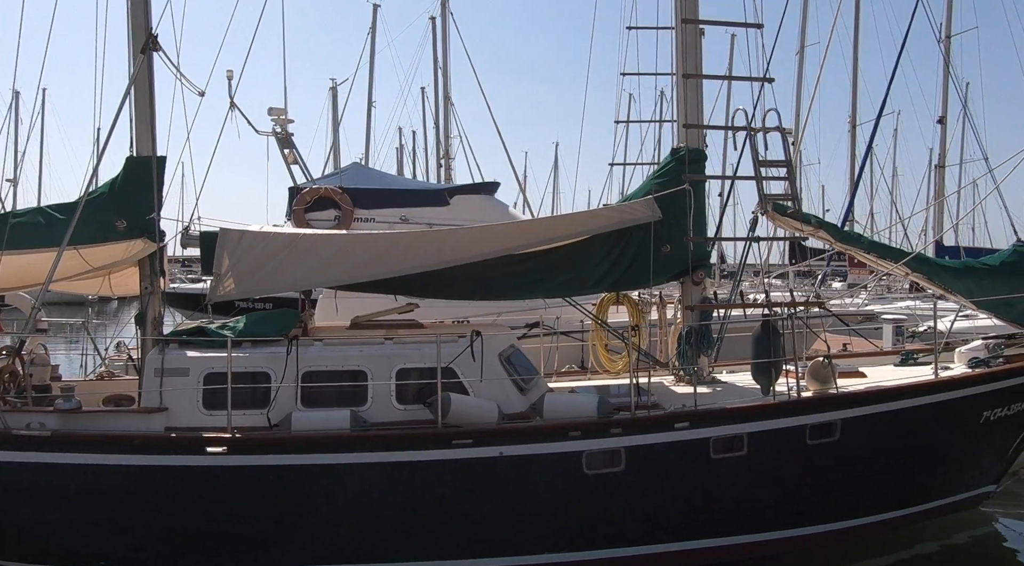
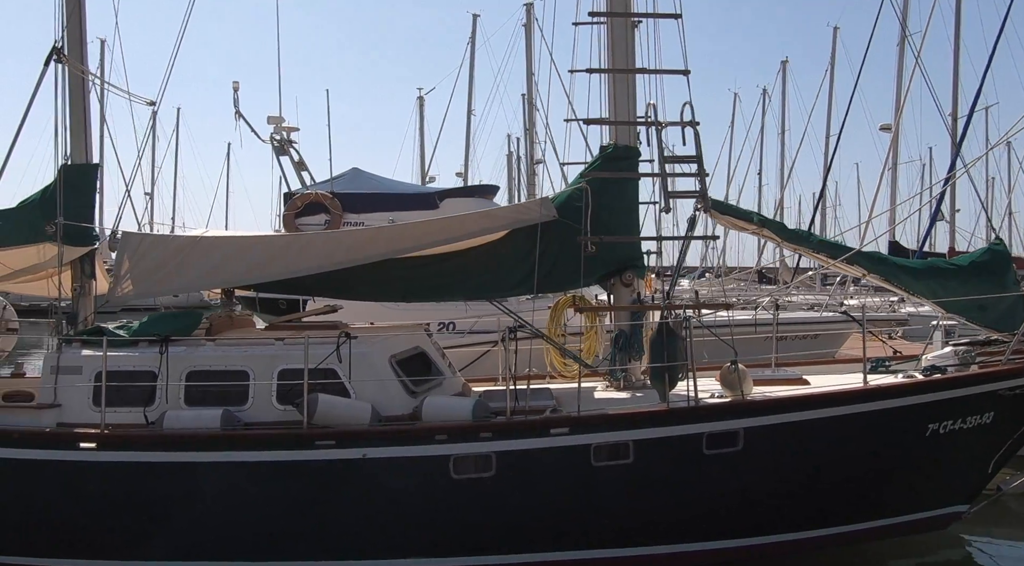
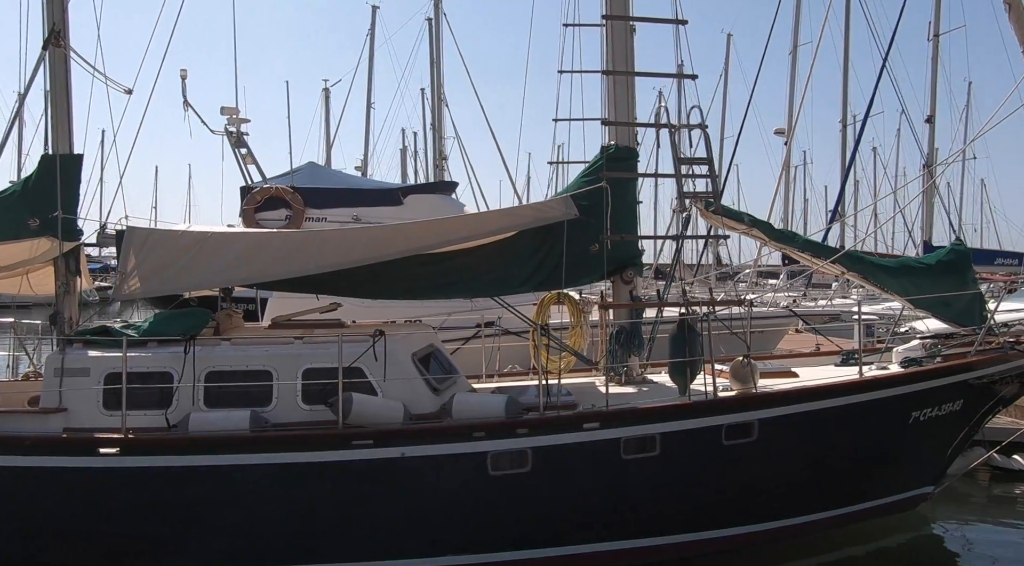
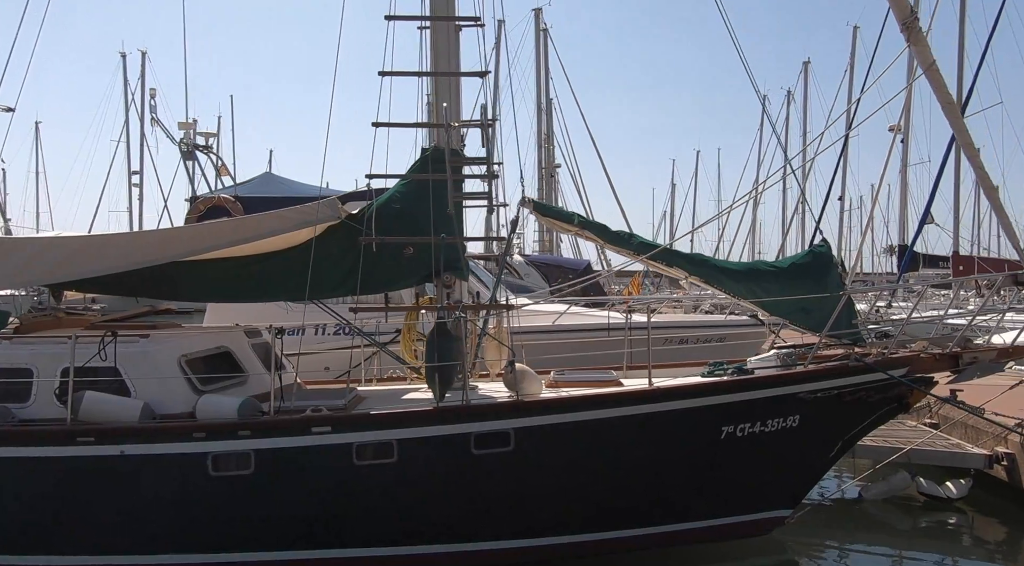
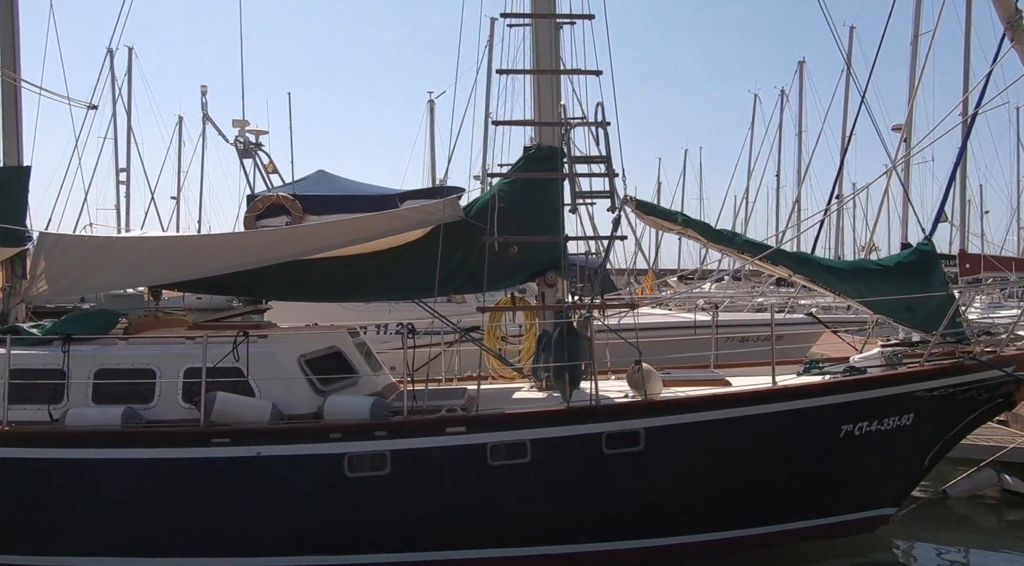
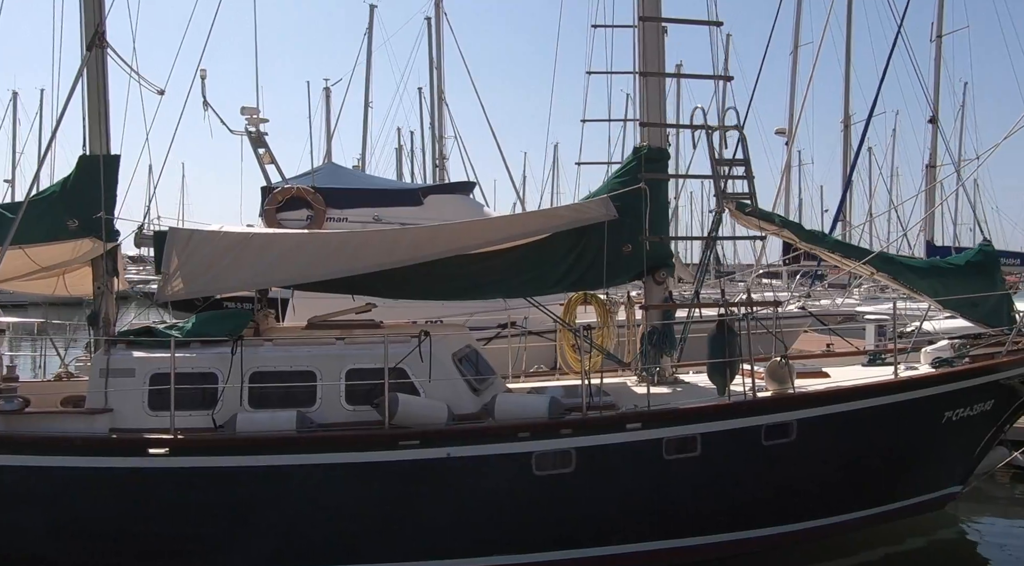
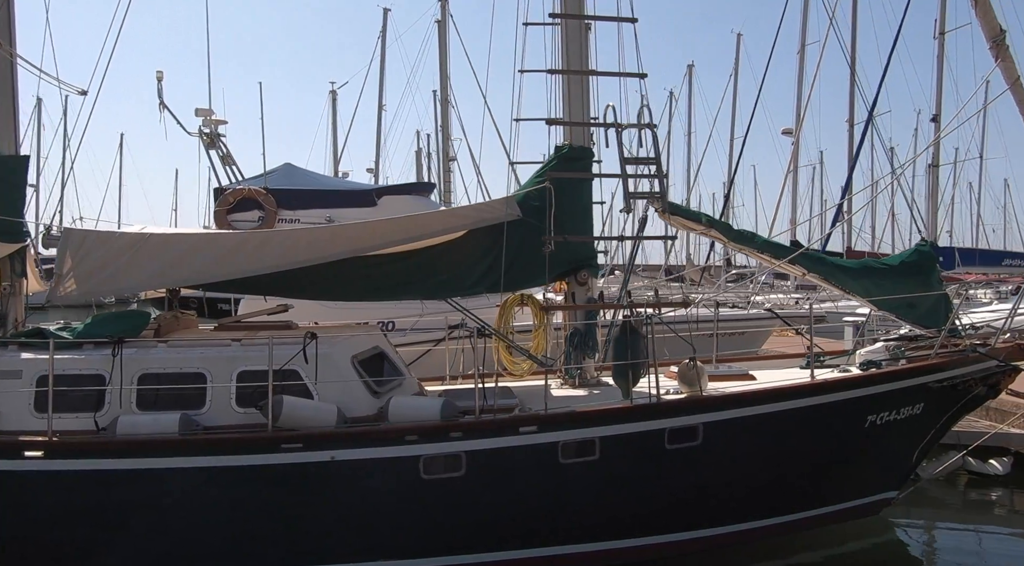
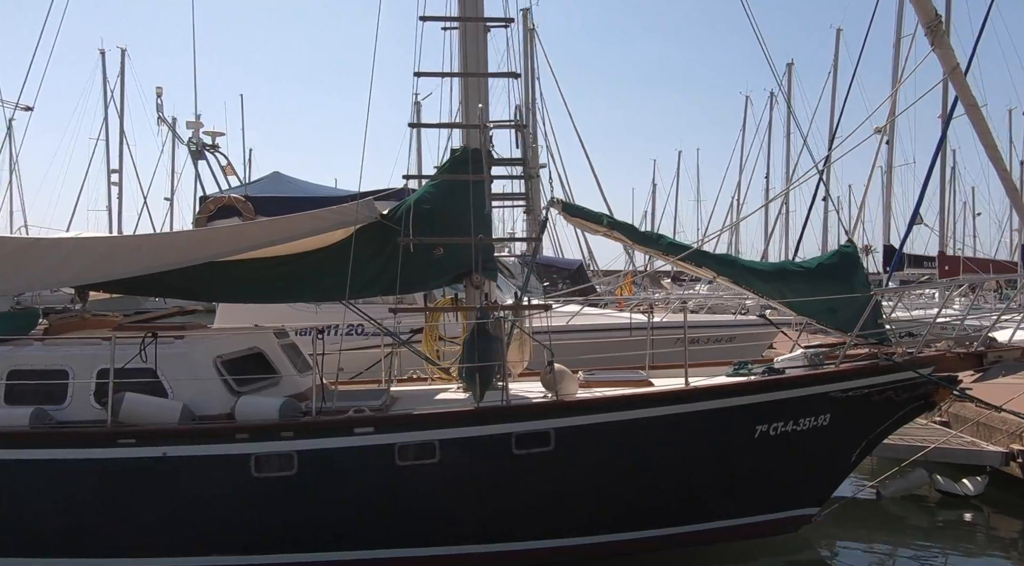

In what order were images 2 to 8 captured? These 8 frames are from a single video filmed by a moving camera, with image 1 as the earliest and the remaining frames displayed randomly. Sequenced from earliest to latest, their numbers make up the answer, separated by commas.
6, 3, 7, 2, 5, 8, 4
